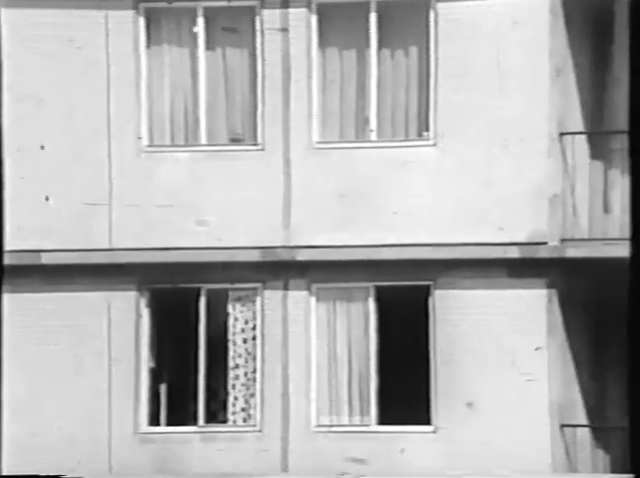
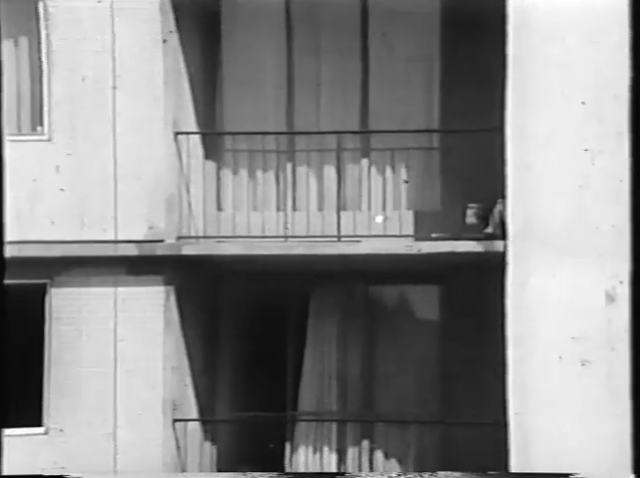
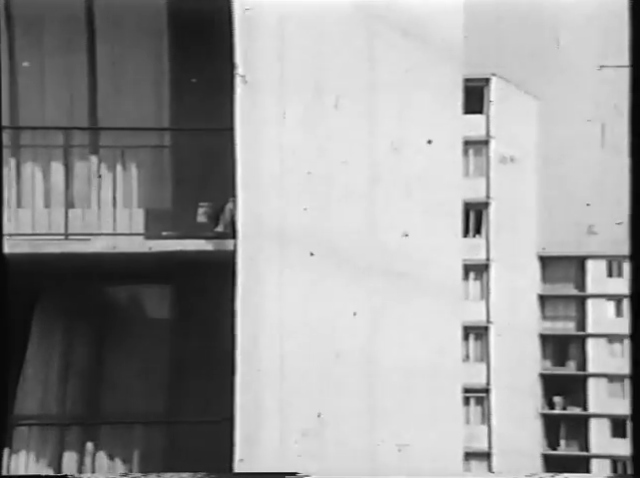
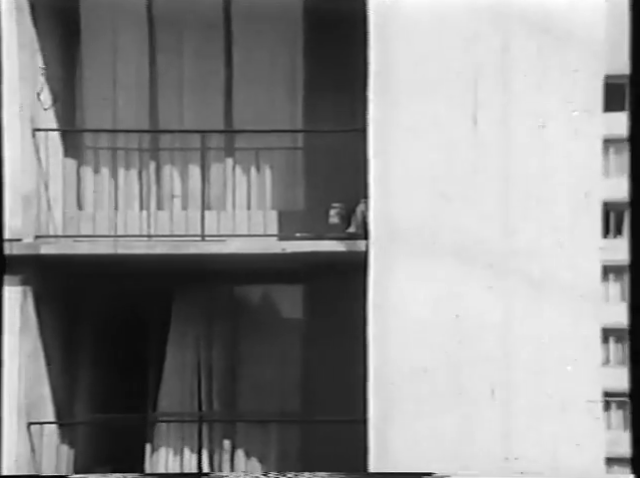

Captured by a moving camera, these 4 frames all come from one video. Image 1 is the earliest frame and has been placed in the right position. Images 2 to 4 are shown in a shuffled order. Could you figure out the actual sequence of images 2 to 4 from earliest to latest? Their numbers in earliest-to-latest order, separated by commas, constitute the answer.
2, 4, 3
